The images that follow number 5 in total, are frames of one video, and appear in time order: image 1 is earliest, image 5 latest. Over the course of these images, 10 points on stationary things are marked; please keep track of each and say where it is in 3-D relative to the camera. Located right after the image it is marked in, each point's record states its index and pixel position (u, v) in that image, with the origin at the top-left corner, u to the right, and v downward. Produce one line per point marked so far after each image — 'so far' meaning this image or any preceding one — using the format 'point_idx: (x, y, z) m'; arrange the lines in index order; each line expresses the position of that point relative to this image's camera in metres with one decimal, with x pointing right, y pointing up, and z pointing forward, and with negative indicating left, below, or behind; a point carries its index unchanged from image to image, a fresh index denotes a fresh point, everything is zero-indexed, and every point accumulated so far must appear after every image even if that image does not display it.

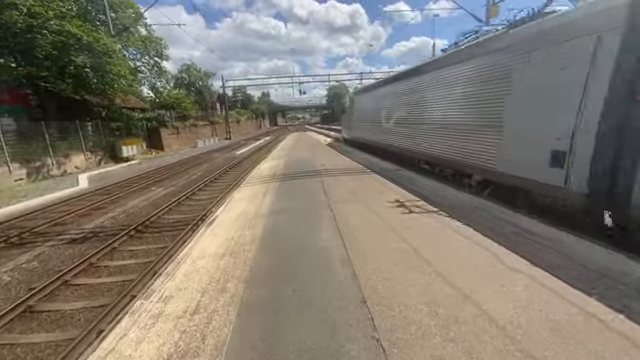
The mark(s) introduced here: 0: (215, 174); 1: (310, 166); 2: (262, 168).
0: (-5.8, +0.3, +15.9) m
1: (-0.3, +0.5, +10.2) m
2: (-2.2, +0.4, +10.8) m
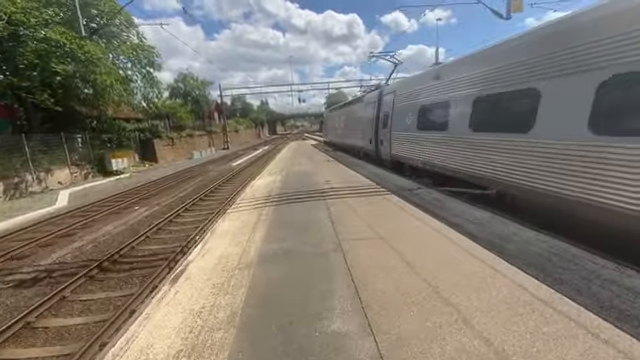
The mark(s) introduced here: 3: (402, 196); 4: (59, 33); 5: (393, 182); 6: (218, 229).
0: (-5.7, -0.5, +14.4) m
1: (-0.2, -0.1, +8.8) m
2: (-2.1, -0.2, +9.3) m
3: (+1.9, -0.4, +6.8) m
4: (-17.1, +9.6, +18.8) m
5: (+2.1, -0.1, +8.3) m
6: (-2.0, -1.0, +5.5) m
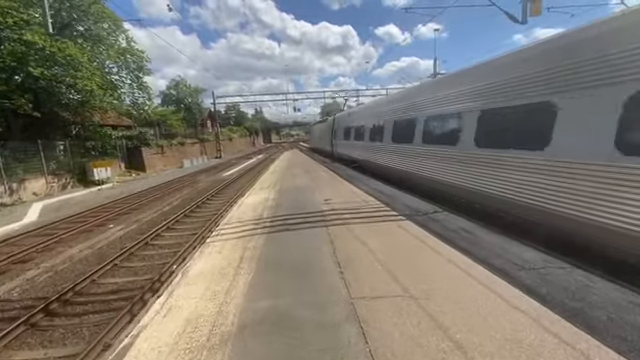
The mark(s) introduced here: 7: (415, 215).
0: (-5.9, -1.2, +13.2) m
1: (-0.3, -0.6, +7.6) m
2: (-2.2, -0.7, +8.1) m
3: (+1.9, -0.8, +5.7) m
4: (-17.3, +8.9, +17.6) m
5: (+2.1, -0.6, +7.2) m
6: (-1.9, -1.4, +4.3) m
7: (+2.0, -0.8, +6.0) m
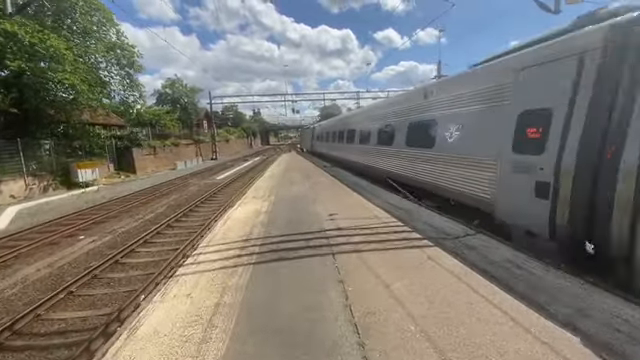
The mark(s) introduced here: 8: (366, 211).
0: (-5.9, -1.4, +11.9) m
1: (-0.2, -0.9, +6.4) m
2: (-2.1, -1.0, +6.9) m
3: (+2.0, -1.1, +4.5) m
4: (-17.2, +8.8, +16.3) m
5: (+2.1, -0.8, +6.0) m
6: (-1.9, -1.5, +3.1) m
7: (+2.0, -1.0, +4.8) m
8: (+1.0, -0.7, +6.8) m
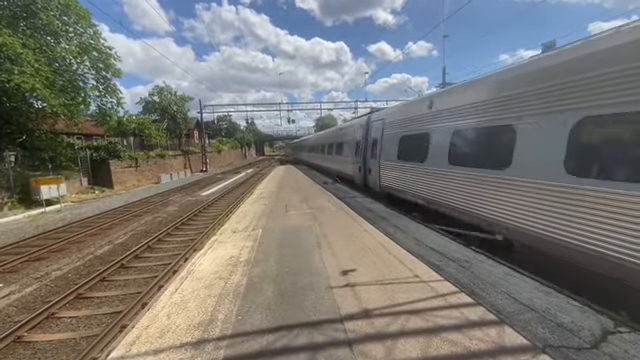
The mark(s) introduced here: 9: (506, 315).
0: (-5.9, -2.1, +9.4) m
1: (-0.1, -1.4, +4.1) m
2: (-2.0, -1.5, +4.5) m
3: (+2.2, -1.5, +2.2) m
4: (-17.3, +7.9, +14.0) m
5: (+2.3, -1.4, +3.7) m
6: (-1.7, -2.0, +0.7) m
7: (+2.2, -1.5, +2.5) m
8: (+1.2, -1.3, +4.5) m
9: (+2.0, -1.4, +3.1) m
